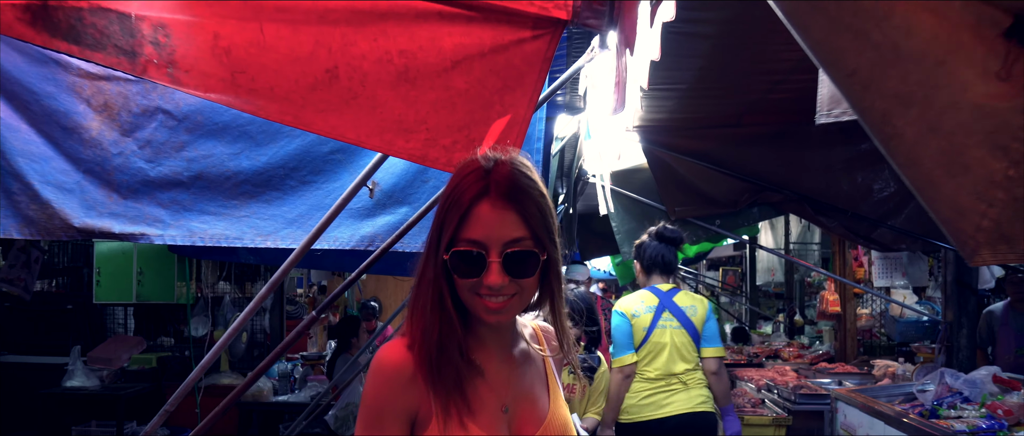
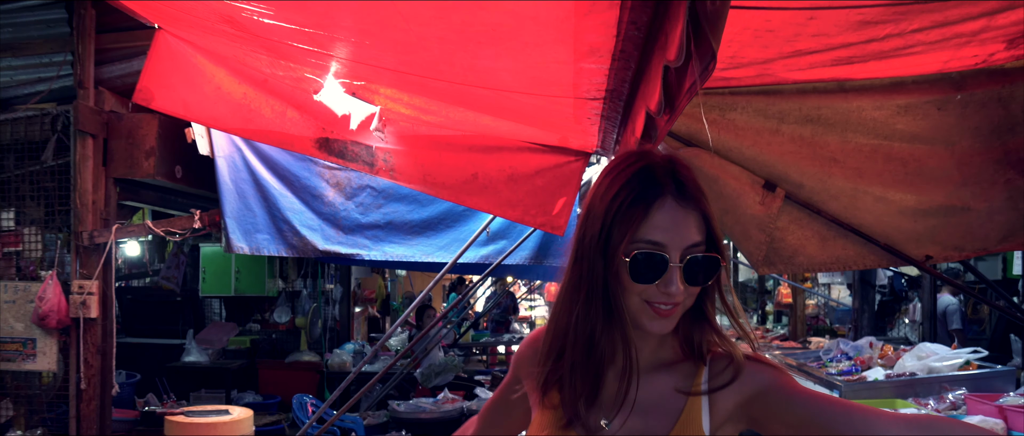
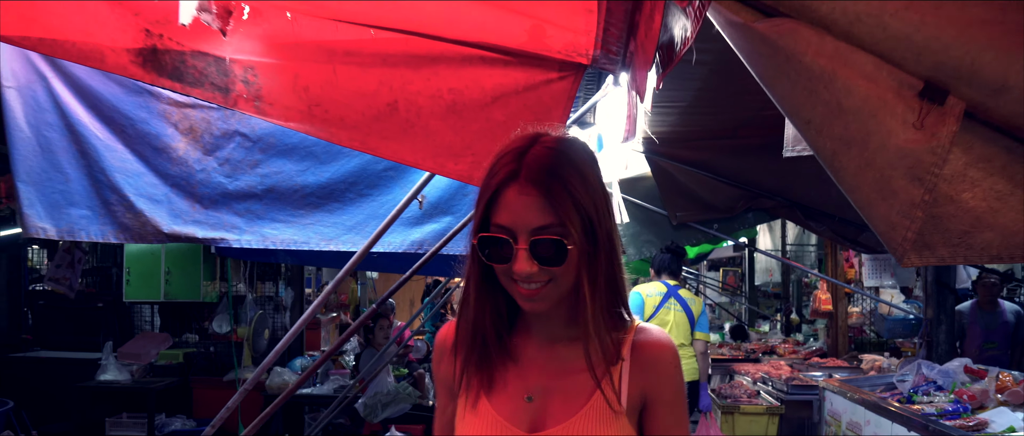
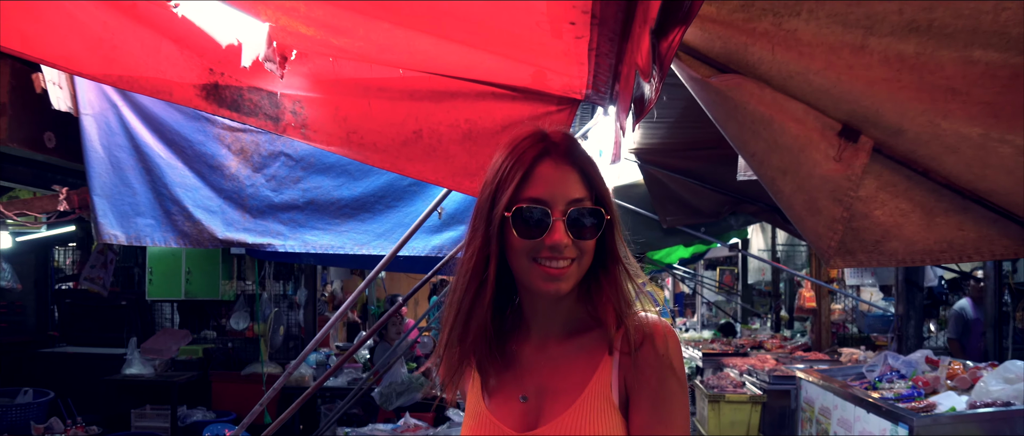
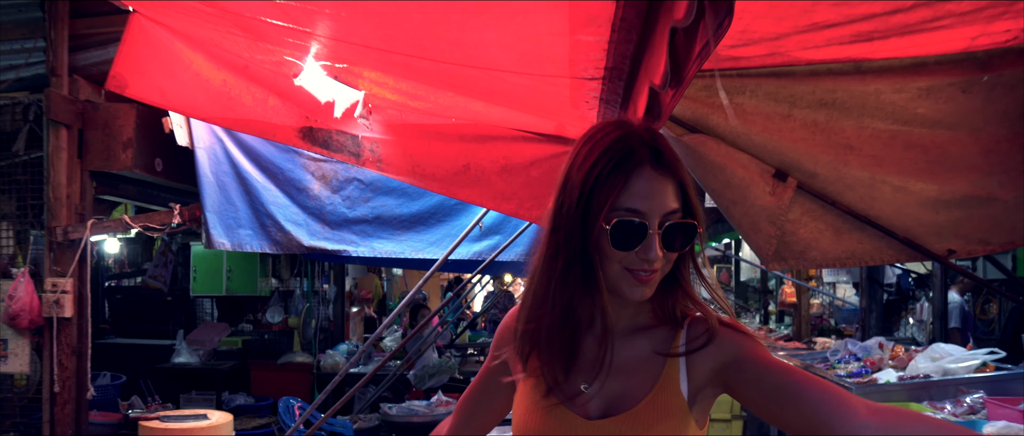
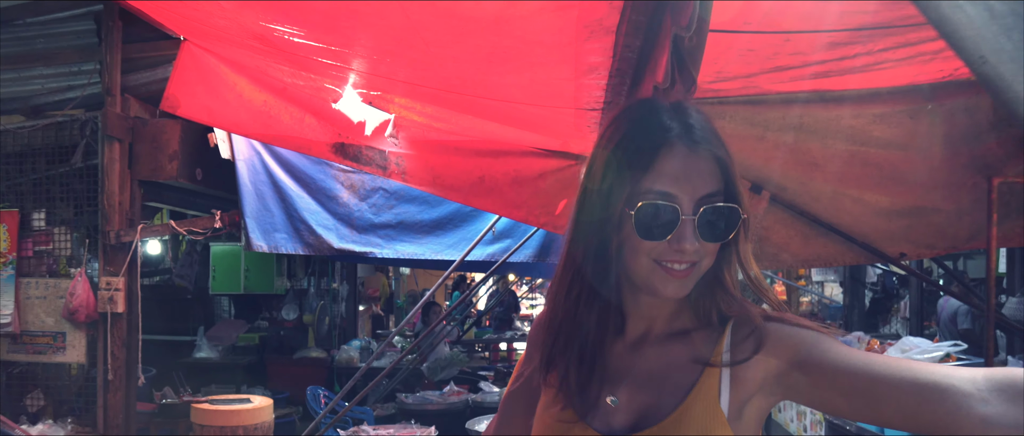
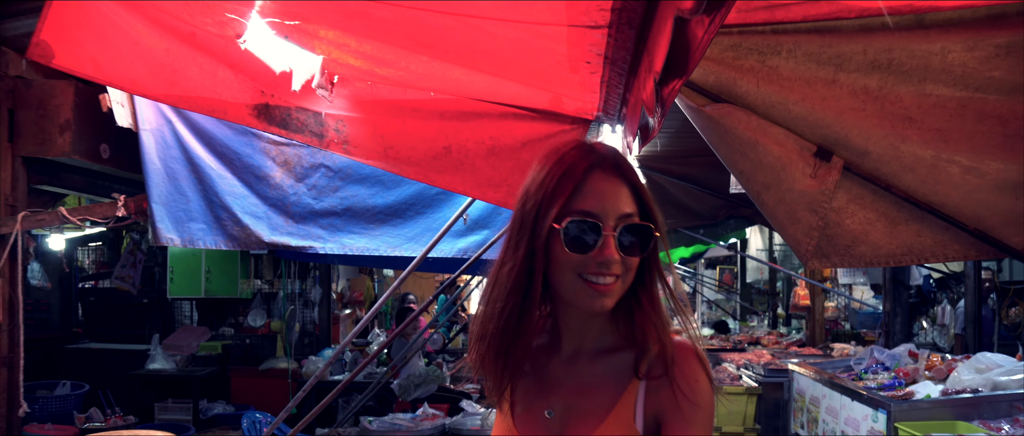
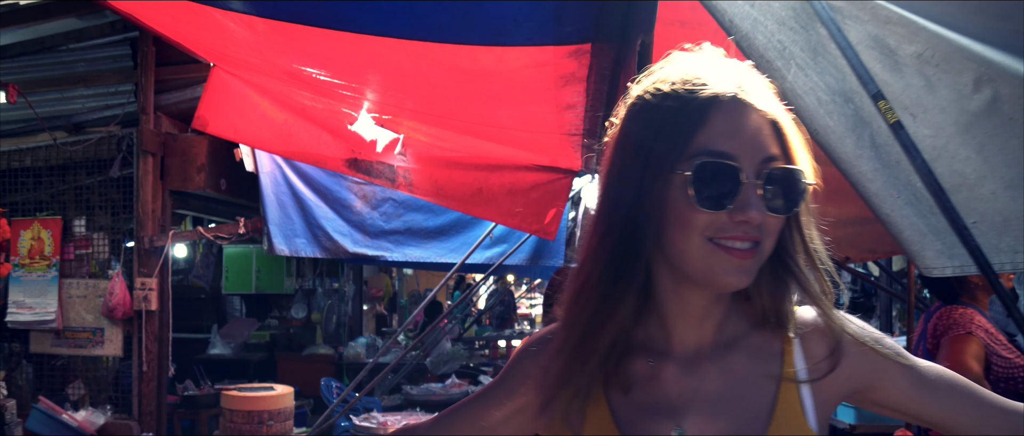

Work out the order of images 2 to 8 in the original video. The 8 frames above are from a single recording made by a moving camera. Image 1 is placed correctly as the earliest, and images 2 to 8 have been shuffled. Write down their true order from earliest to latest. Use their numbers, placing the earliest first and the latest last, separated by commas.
3, 4, 7, 5, 2, 6, 8
